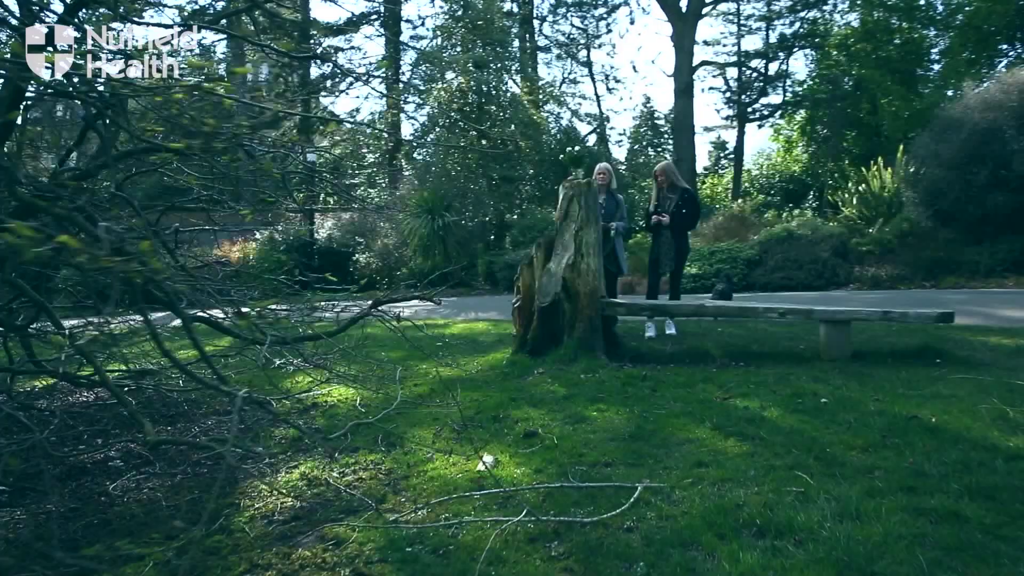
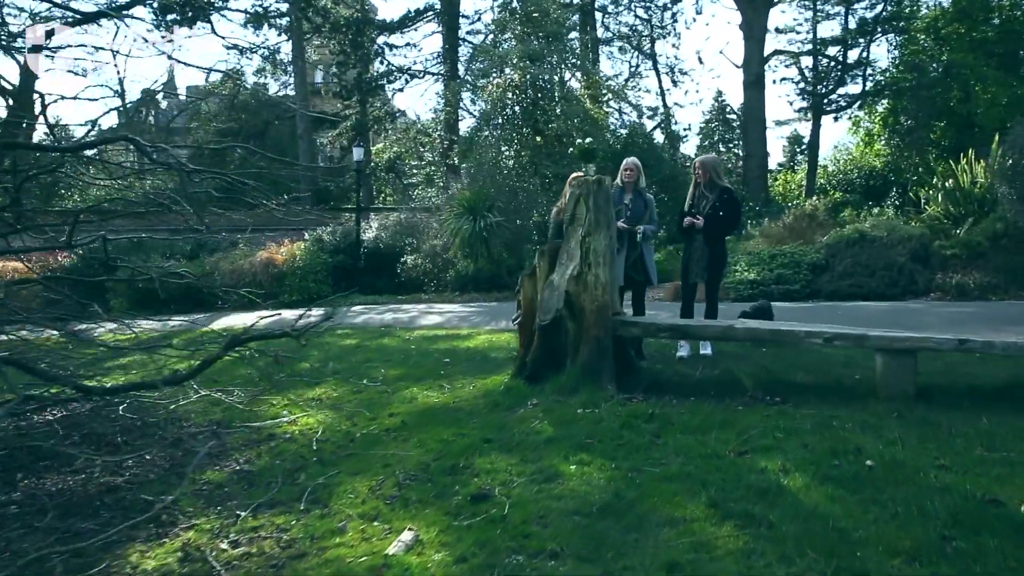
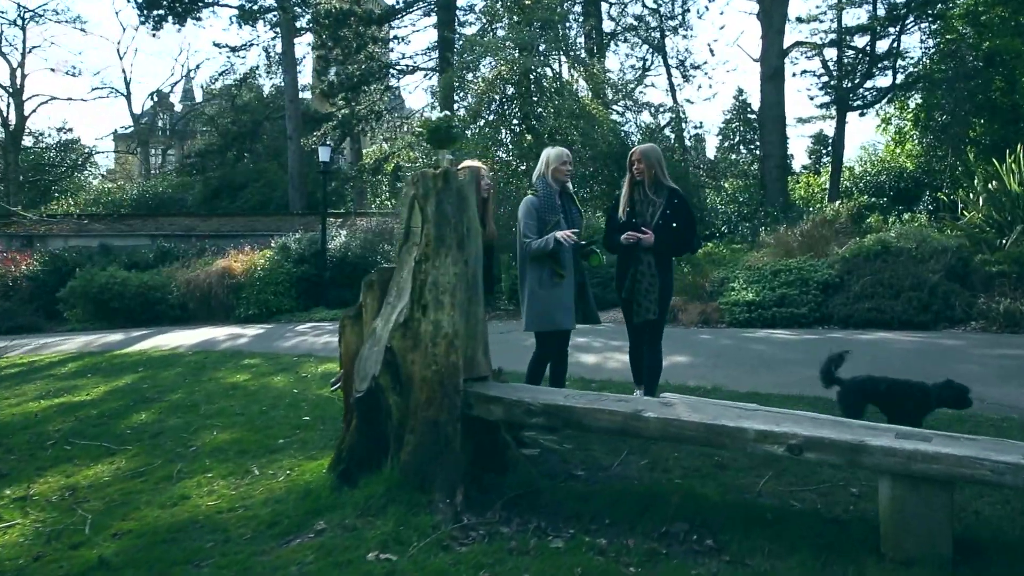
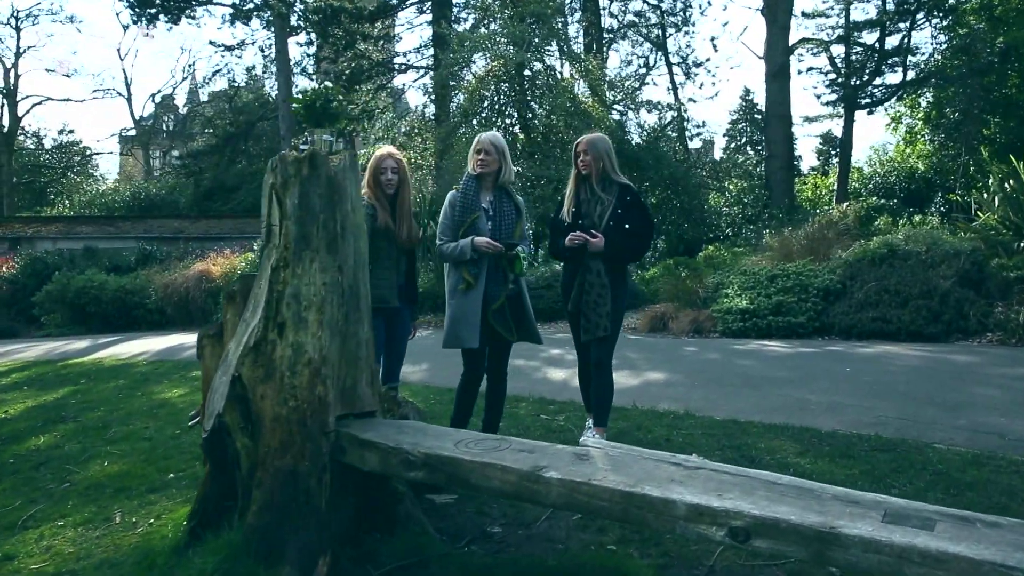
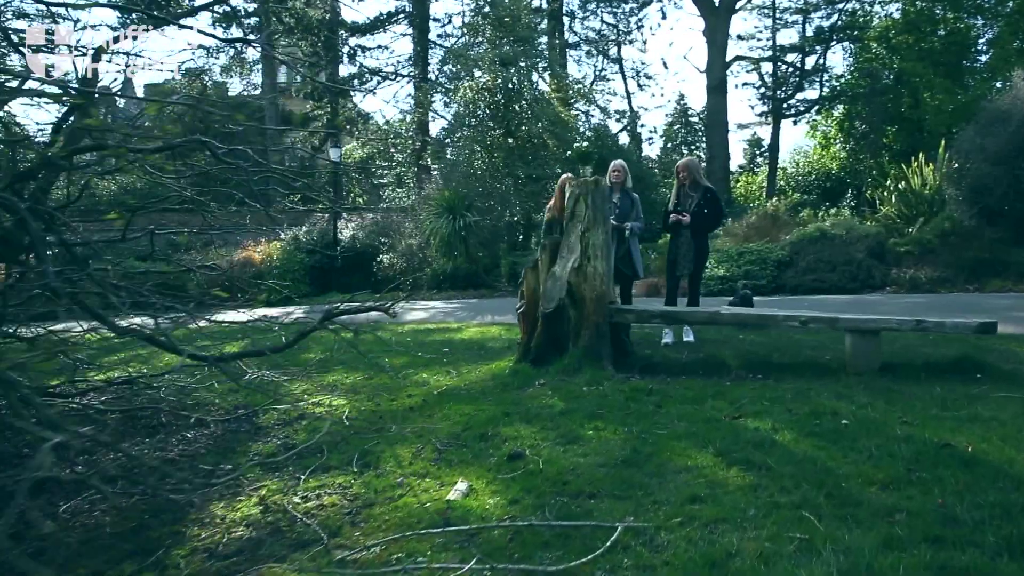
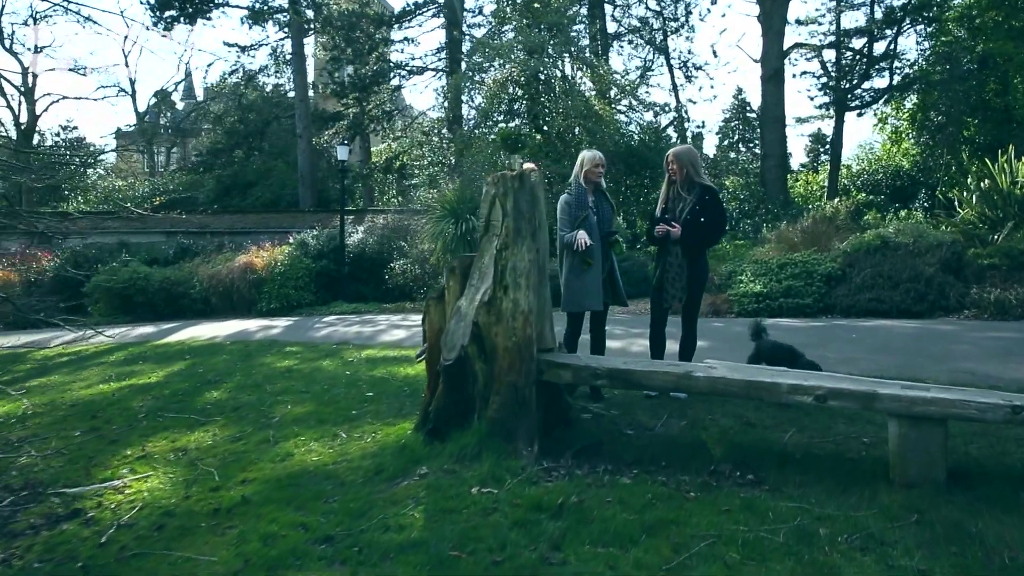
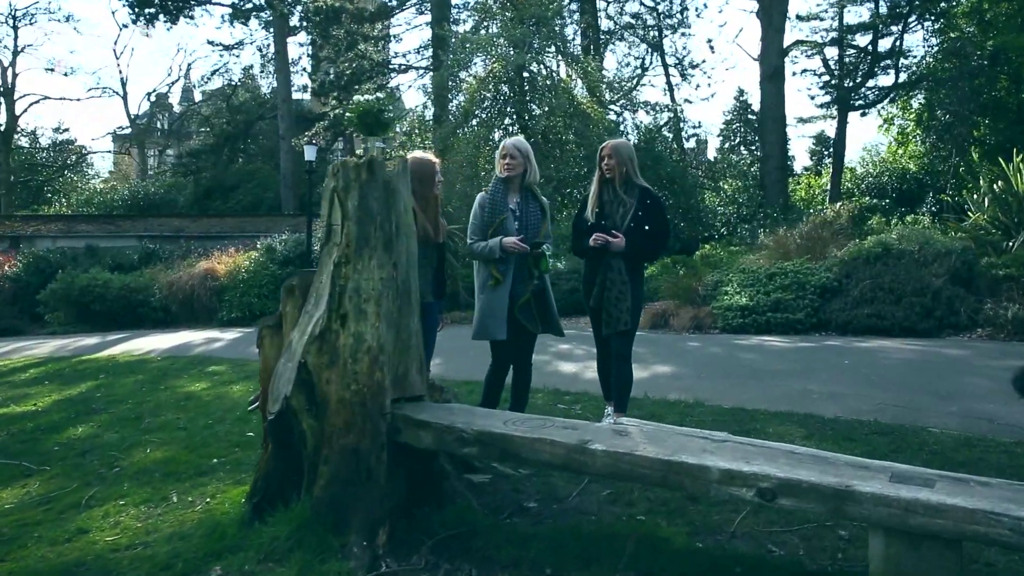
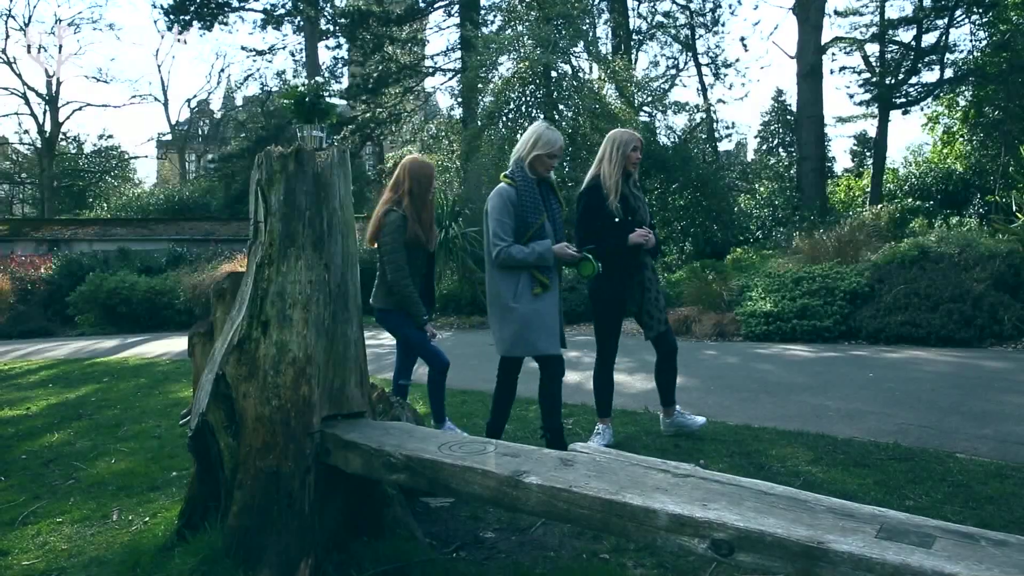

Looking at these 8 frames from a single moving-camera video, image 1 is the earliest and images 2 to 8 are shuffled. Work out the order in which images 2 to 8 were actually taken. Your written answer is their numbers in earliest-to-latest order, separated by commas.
5, 2, 6, 3, 7, 4, 8
